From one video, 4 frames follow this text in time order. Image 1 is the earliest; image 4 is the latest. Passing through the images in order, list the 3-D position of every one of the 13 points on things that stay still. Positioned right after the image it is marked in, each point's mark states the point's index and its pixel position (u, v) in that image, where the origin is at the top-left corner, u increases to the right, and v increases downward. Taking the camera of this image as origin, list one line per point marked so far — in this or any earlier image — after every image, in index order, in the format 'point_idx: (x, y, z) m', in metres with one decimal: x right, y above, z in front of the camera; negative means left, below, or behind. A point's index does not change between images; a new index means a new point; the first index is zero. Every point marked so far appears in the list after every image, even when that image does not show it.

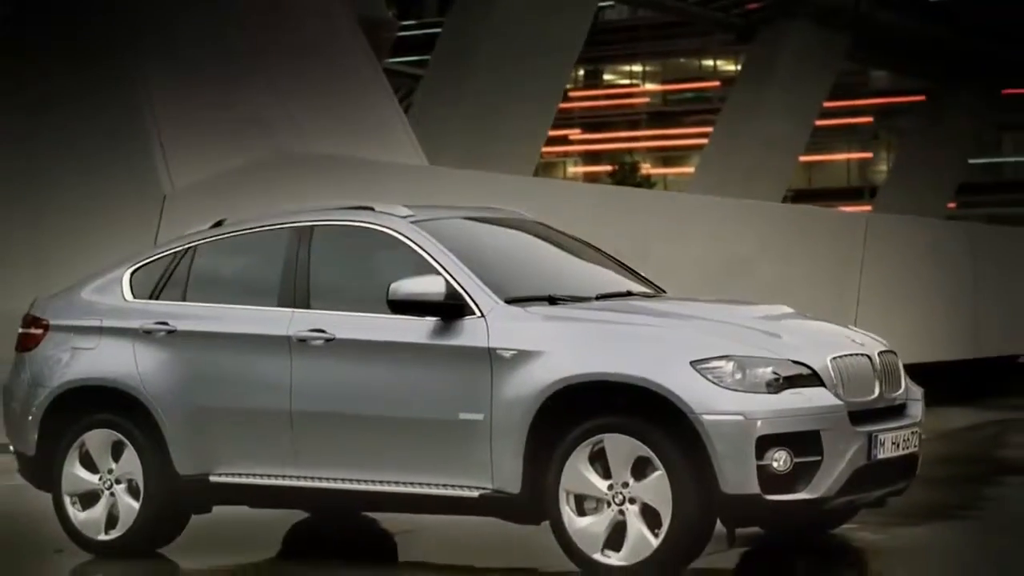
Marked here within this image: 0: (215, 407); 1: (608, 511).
0: (-1.5, -0.6, +7.7) m
1: (+0.4, -1.0, +6.9) m
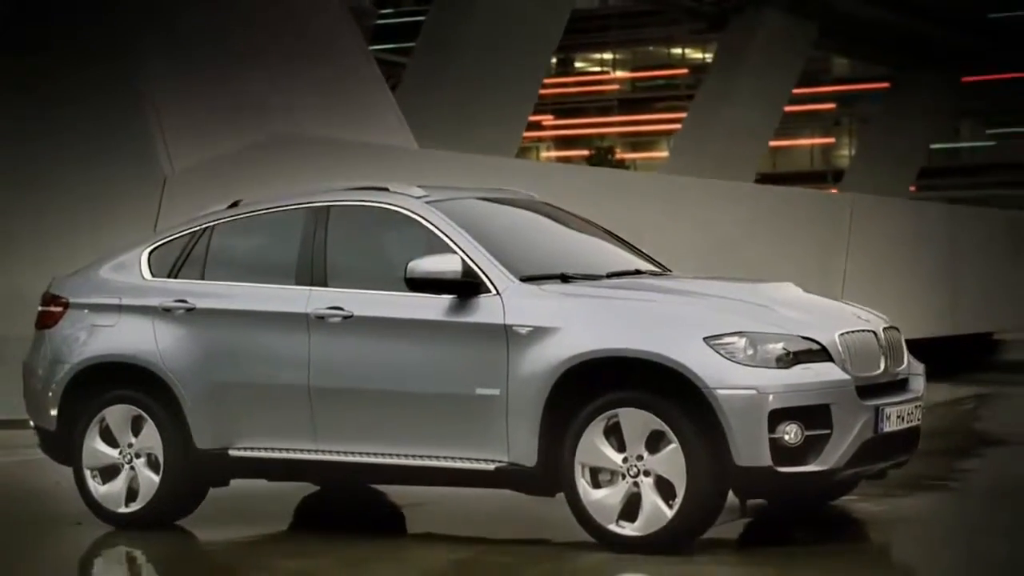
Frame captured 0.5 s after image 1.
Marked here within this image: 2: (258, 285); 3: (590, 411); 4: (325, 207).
0: (-1.4, -0.5, +7.9) m
1: (+0.5, -0.9, +7.1) m
2: (-1.3, 0.0, +8.0) m
3: (+0.4, -0.6, +7.2) m
4: (-1.0, +0.4, +8.1) m
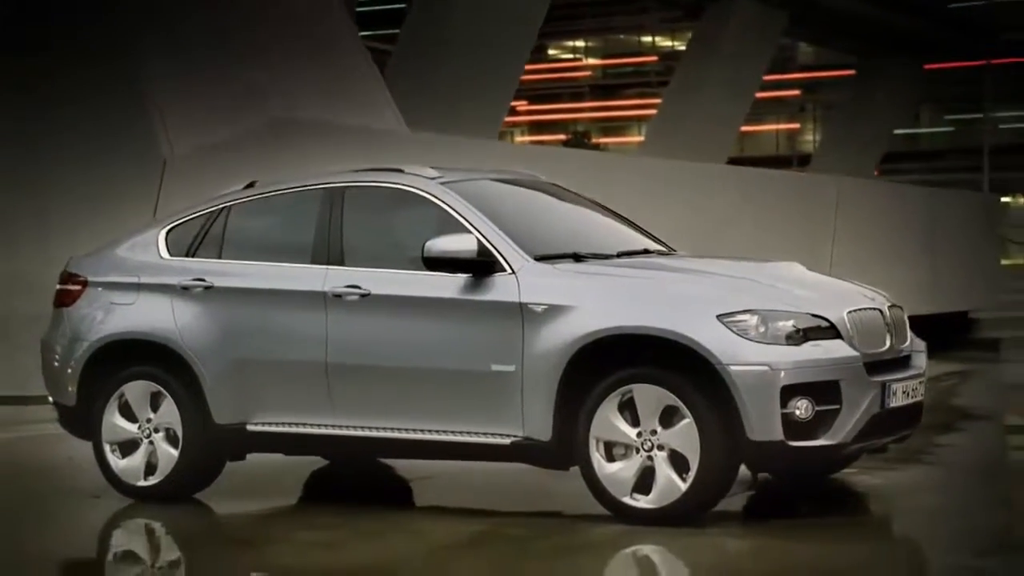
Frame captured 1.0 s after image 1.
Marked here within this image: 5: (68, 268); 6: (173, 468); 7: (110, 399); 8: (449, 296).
0: (-1.4, -0.4, +8.0) m
1: (+0.6, -0.8, +7.3) m
2: (-1.3, +0.1, +8.2) m
3: (+0.4, -0.5, +7.4) m
4: (-0.9, +0.6, +8.3) m
5: (-2.6, +0.1, +8.7) m
6: (-1.8, -1.0, +8.2) m
7: (-2.2, -0.6, +8.3) m
8: (-0.3, 0.0, +7.7) m
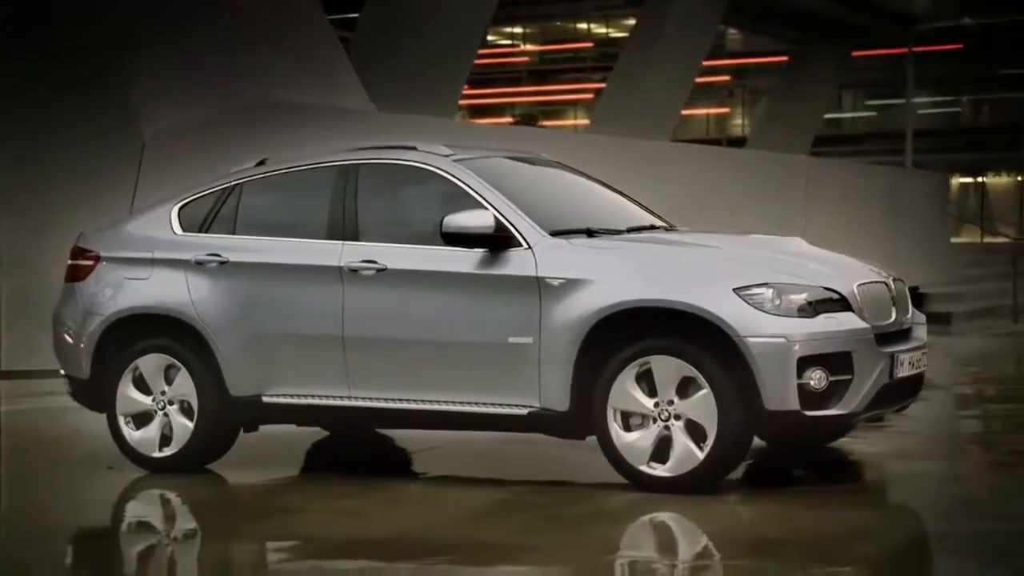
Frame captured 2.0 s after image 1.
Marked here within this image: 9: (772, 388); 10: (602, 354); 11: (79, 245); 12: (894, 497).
0: (-1.3, -0.2, +8.1) m
1: (+0.7, -0.7, +7.6) m
2: (-1.2, +0.3, +8.3) m
3: (+0.5, -0.4, +7.6) m
4: (-0.9, +0.7, +8.4) m
5: (-2.5, +0.3, +8.8) m
6: (-1.8, -0.8, +8.3) m
7: (-2.2, -0.5, +8.4) m
8: (-0.2, +0.1, +7.9) m
9: (+1.2, -0.5, +7.3) m
10: (+0.5, -0.3, +7.7) m
11: (-2.5, +0.3, +8.8) m
12: (+2.0, -1.1, +8.1) m
